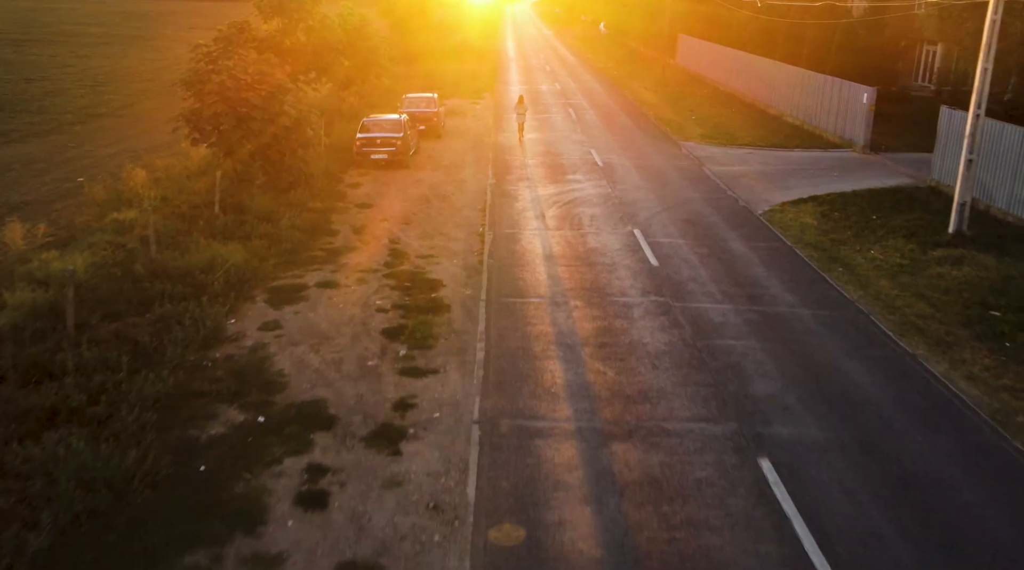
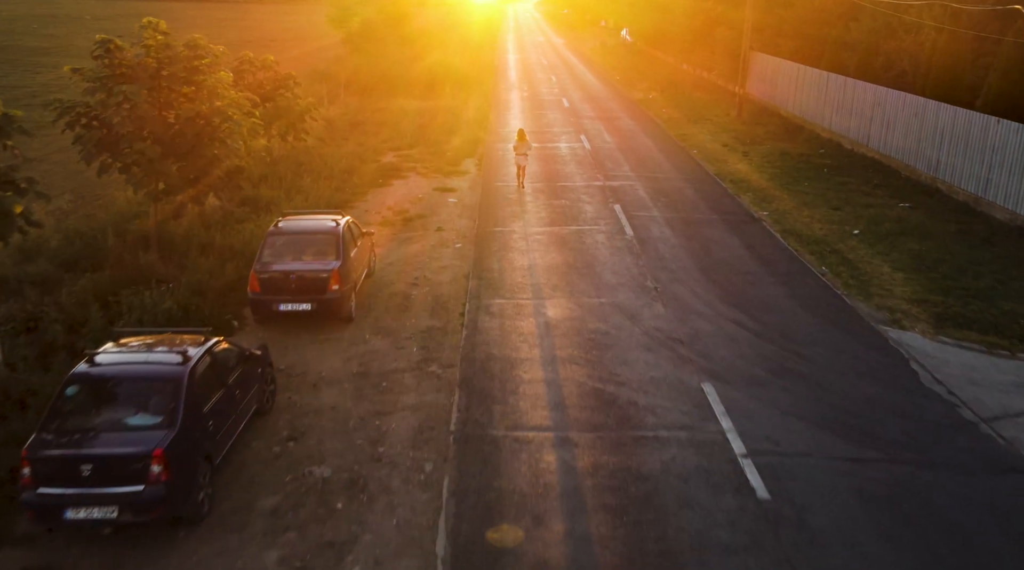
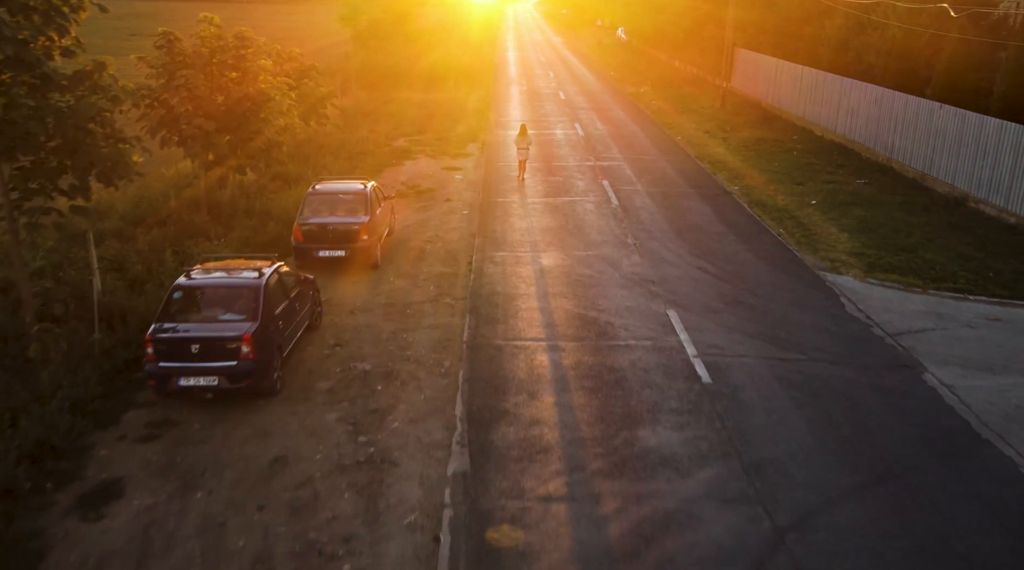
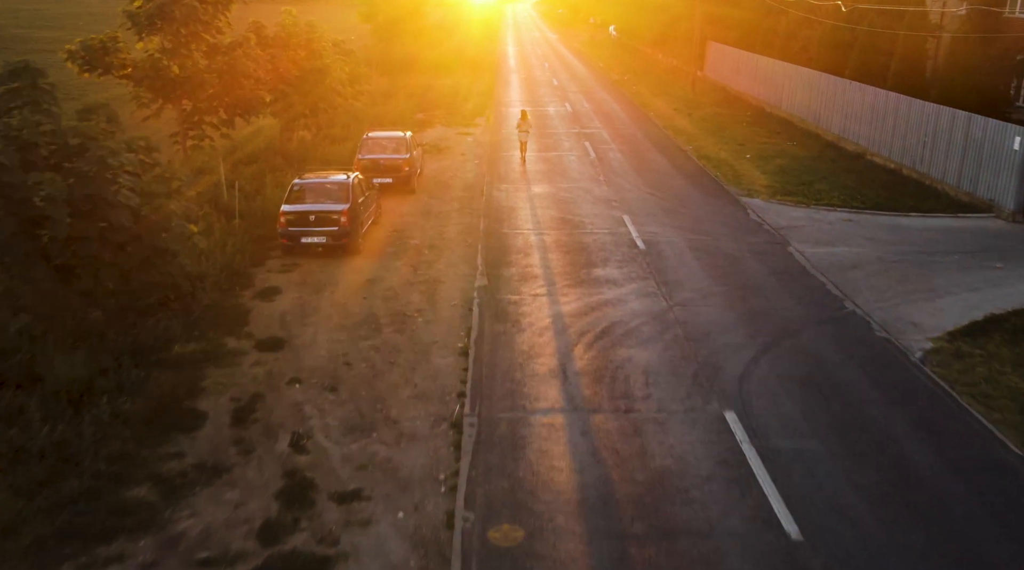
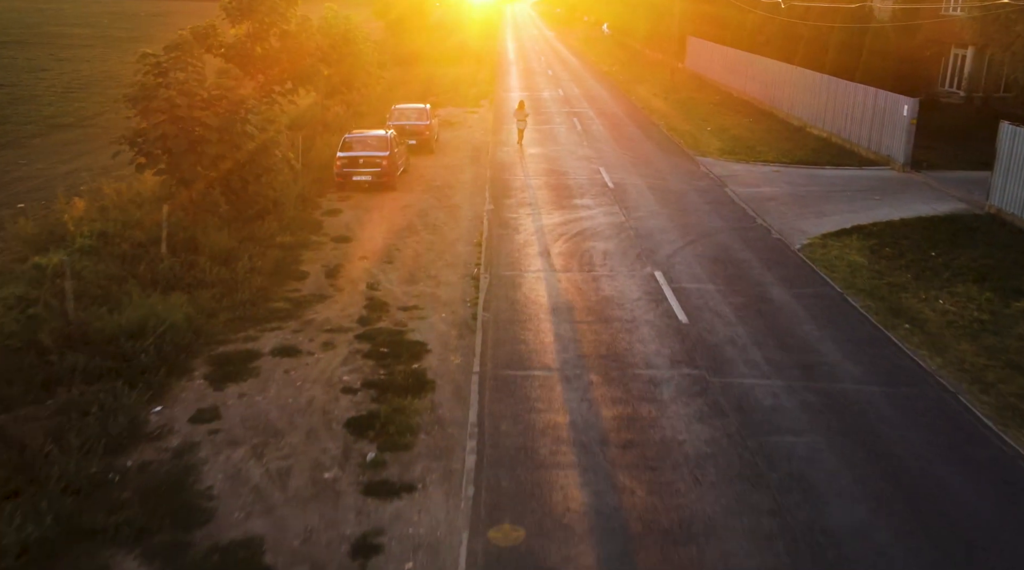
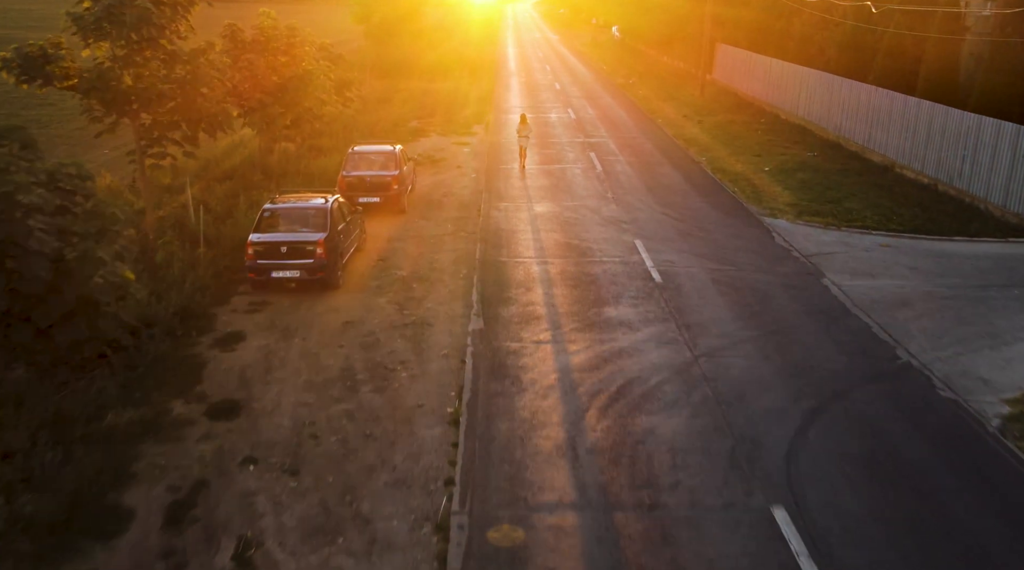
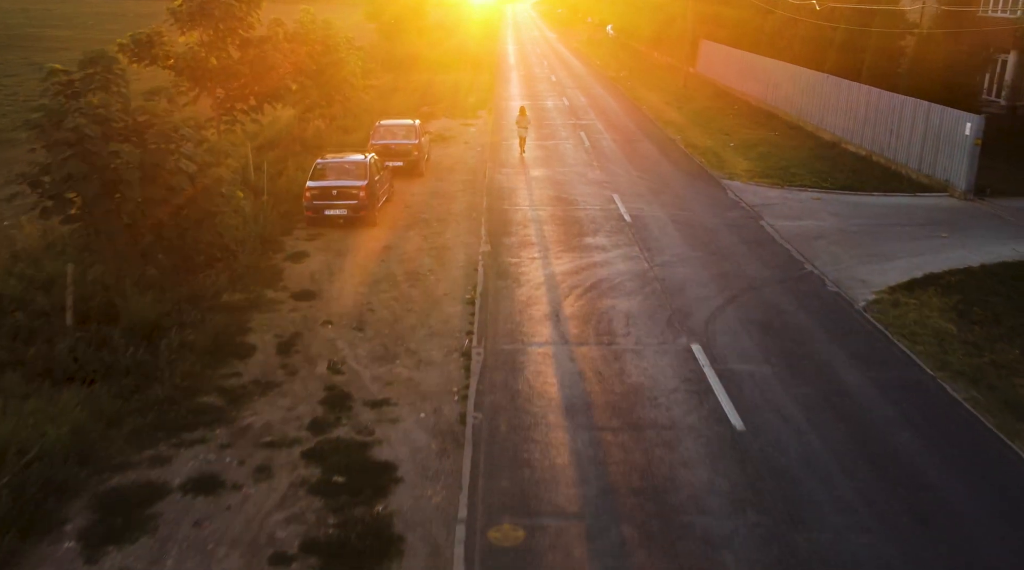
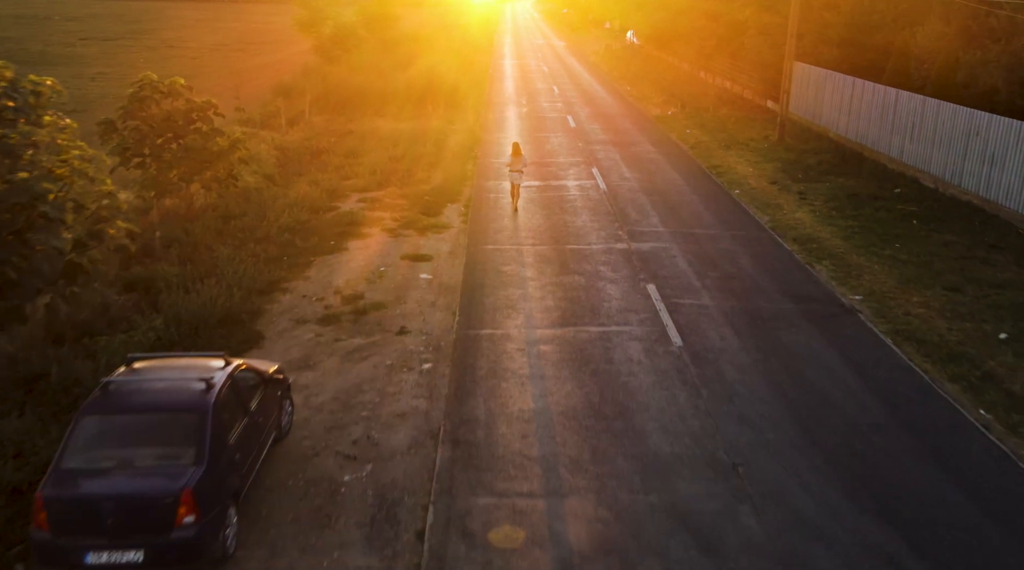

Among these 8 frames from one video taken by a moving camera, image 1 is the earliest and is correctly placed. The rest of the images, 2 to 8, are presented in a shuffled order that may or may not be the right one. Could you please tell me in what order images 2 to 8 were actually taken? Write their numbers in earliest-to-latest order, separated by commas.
5, 7, 4, 6, 3, 2, 8
